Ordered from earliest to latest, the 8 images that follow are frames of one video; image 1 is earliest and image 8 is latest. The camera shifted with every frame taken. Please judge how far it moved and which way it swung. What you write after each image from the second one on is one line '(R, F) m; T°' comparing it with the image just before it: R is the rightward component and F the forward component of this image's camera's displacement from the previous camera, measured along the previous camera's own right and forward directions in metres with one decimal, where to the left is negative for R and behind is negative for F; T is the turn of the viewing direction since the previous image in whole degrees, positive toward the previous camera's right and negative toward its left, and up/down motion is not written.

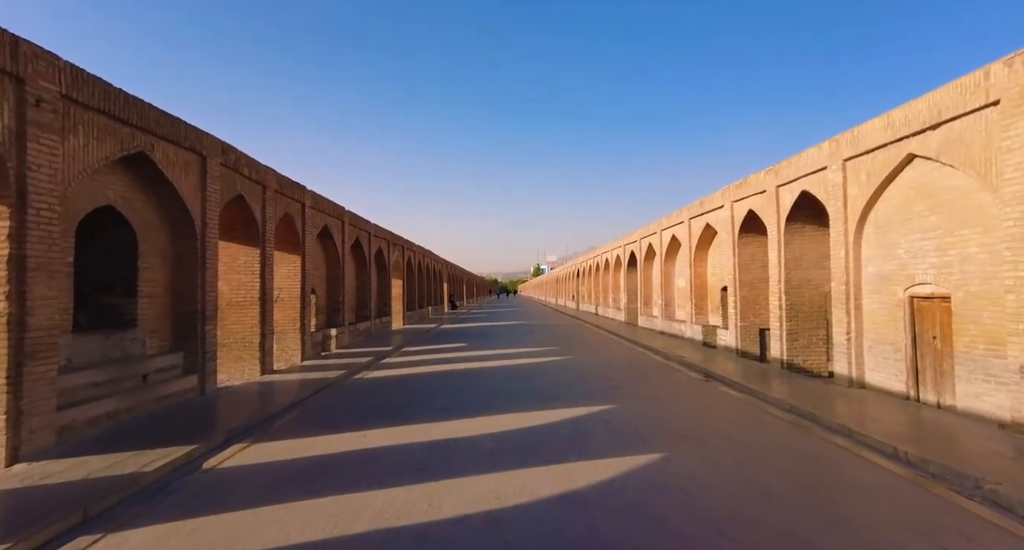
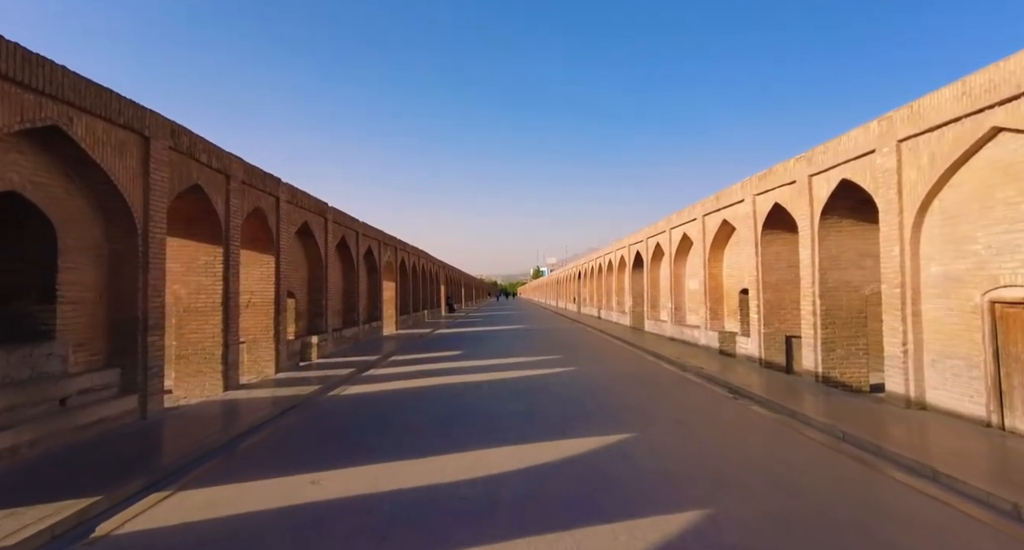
(0.0, +1.0) m; 0°
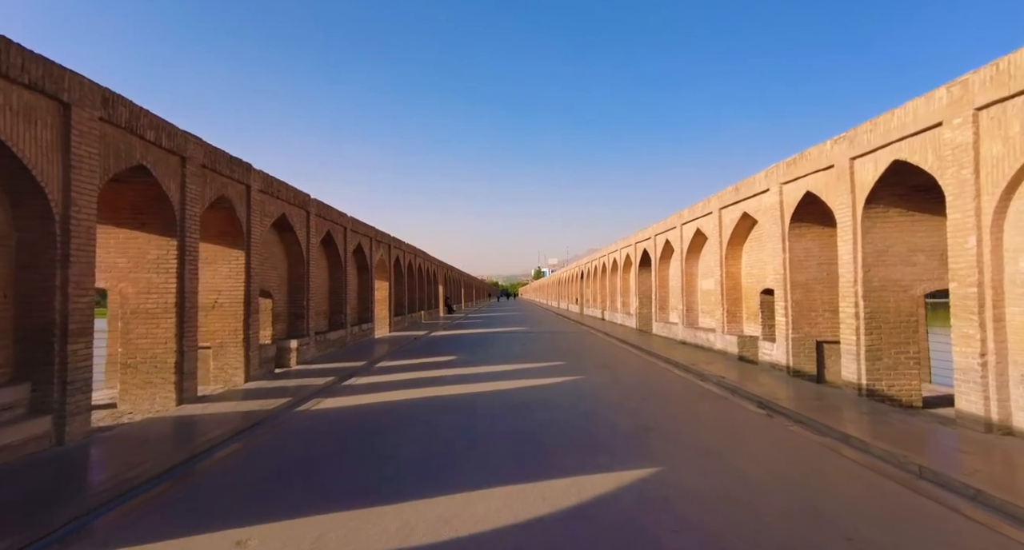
(+0.1, +0.9) m; 0°
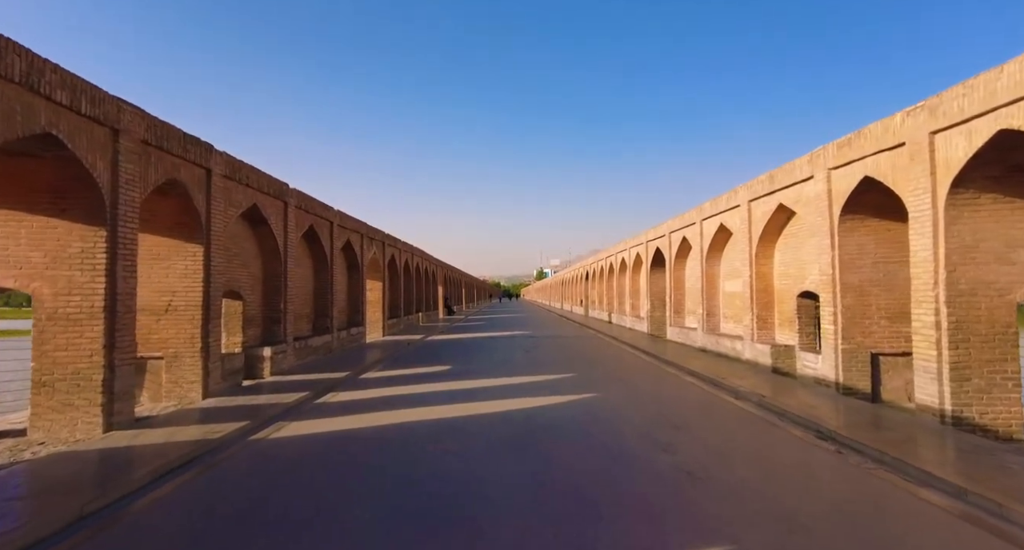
(0.0, +1.1) m; 0°
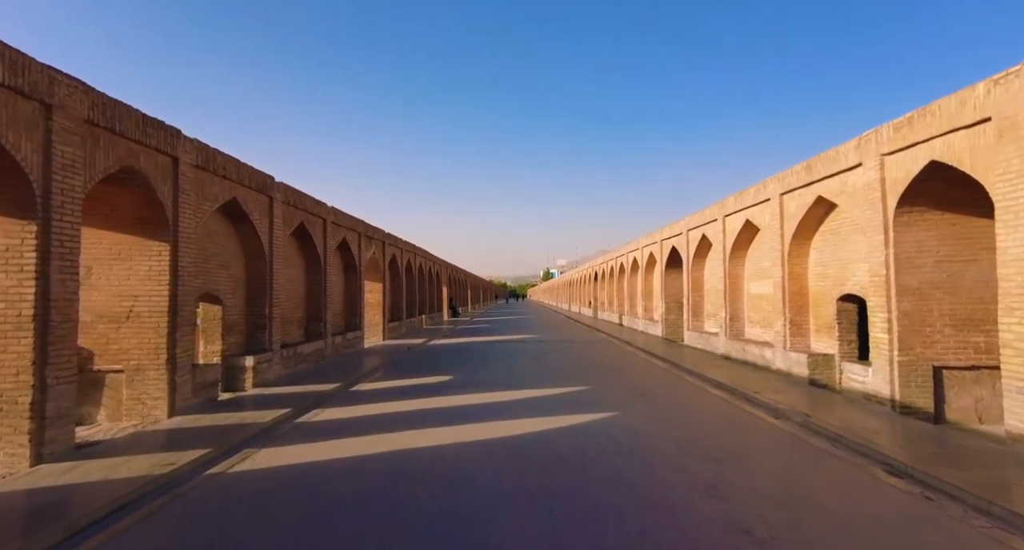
(0.0, +0.8) m; -1°
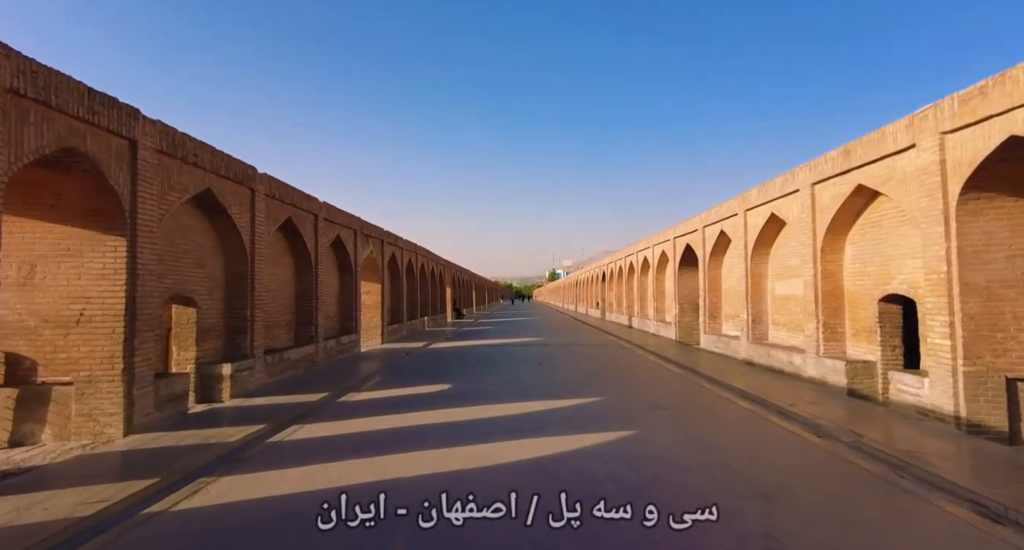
(0.0, +0.8) m; -1°
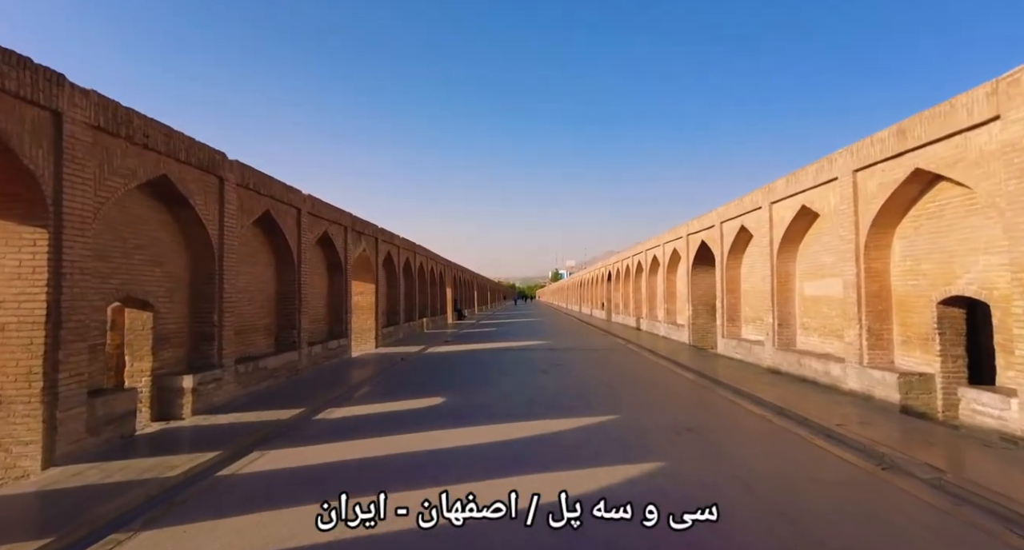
(0.0, +0.9) m; 0°
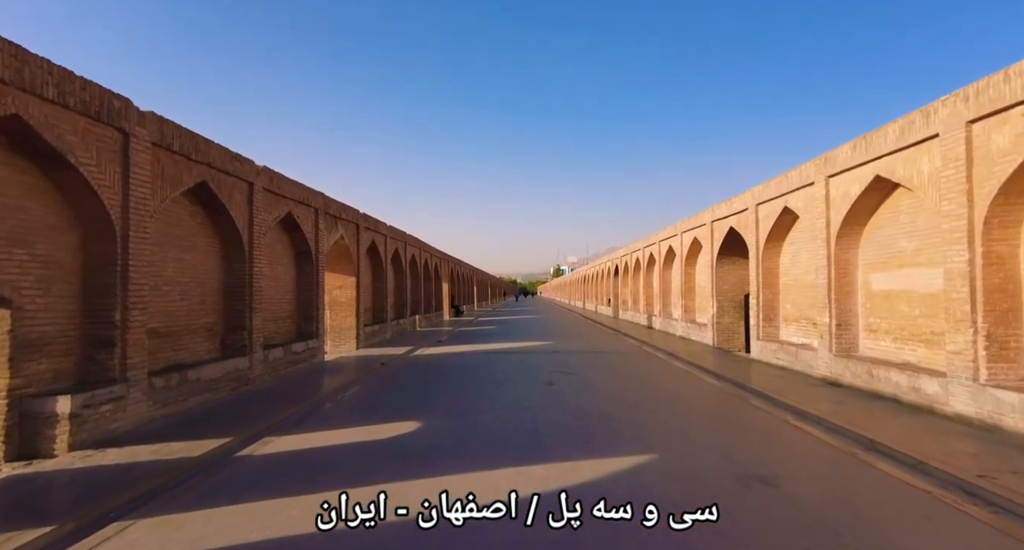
(0.0, +1.7) m; 0°
